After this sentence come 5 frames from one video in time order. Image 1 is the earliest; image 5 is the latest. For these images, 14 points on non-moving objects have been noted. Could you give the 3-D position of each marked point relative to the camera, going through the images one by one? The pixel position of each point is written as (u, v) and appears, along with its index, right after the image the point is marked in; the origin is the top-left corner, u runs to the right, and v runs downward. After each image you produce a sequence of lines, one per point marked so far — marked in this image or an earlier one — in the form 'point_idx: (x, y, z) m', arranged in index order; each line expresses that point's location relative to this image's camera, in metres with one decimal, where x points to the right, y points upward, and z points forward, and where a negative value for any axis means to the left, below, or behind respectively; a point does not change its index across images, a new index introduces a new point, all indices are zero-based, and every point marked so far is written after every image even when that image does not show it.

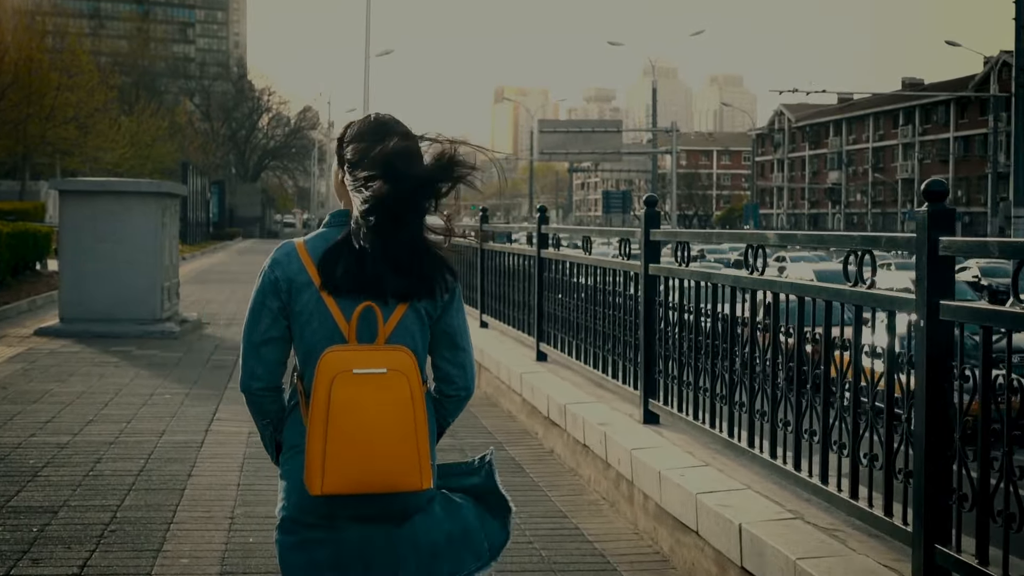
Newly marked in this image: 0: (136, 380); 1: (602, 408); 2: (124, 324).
0: (-3.4, -0.8, +11.1) m
1: (+0.5, -0.7, +7.0) m
2: (-4.7, -0.4, +14.6) m
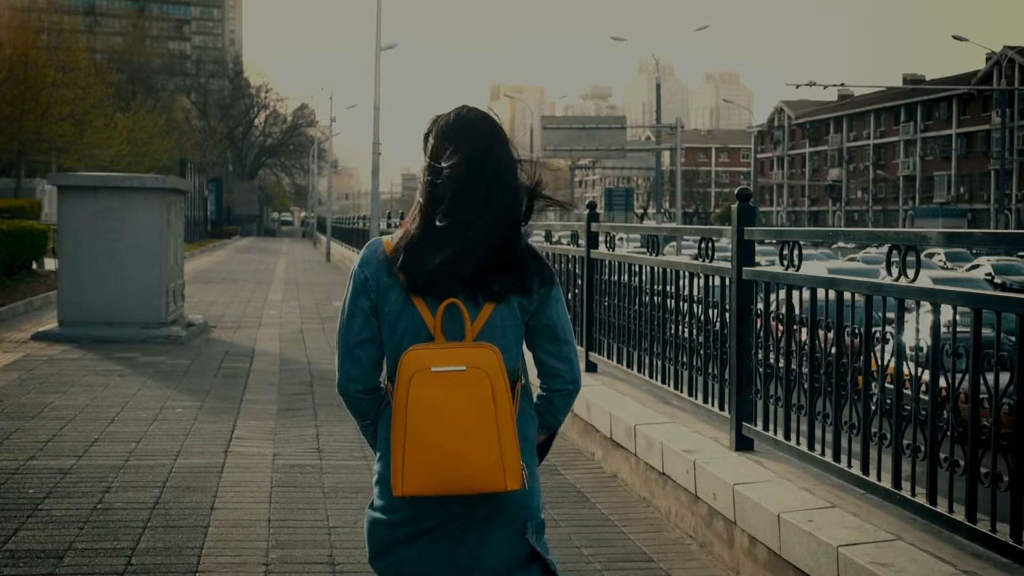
0: (-3.1, -0.9, +10.2) m
1: (+0.9, -0.7, +6.2) m
2: (-4.4, -0.5, +13.7) m
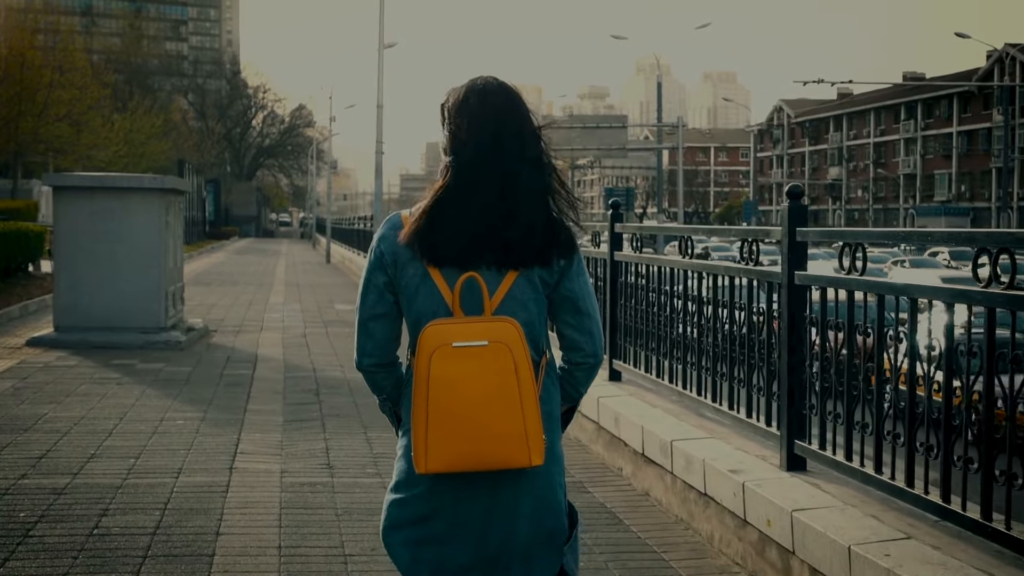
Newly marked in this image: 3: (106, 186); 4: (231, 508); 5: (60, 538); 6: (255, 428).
0: (-3.0, -0.9, +9.8) m
1: (+1.0, -0.8, +5.7) m
2: (-4.2, -0.5, +13.3) m
3: (-4.4, +1.1, +13.0) m
4: (-1.4, -1.1, +6.2) m
5: (-2.1, -1.1, +5.6) m
6: (-1.8, -1.0, +8.6) m
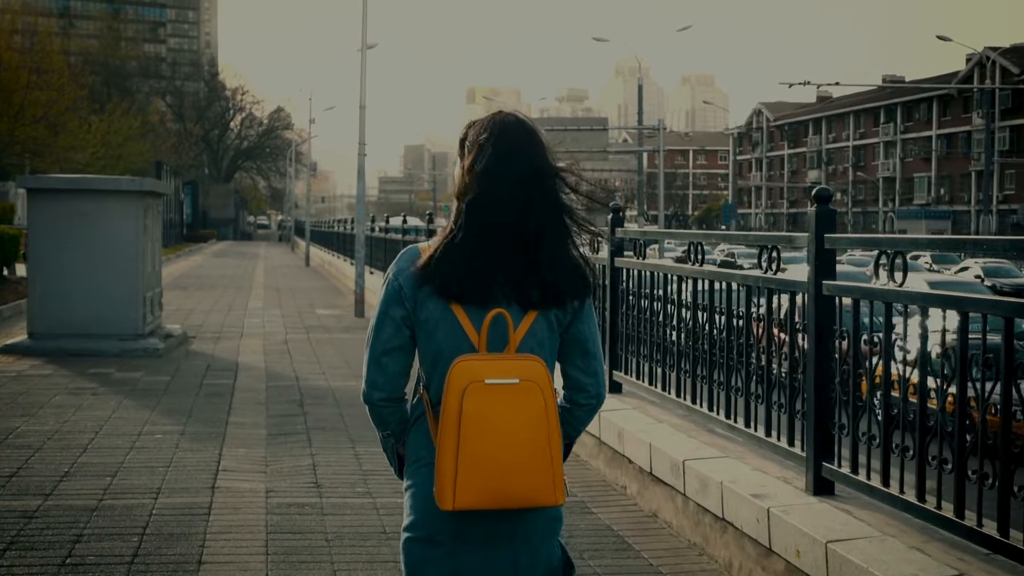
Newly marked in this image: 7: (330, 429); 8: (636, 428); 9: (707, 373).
0: (-3.0, -1.0, +9.4) m
1: (+1.0, -0.8, +5.4) m
2: (-4.3, -0.6, +12.8) m
3: (-4.5, +1.0, +12.6) m
4: (-1.4, -1.2, +5.8) m
5: (-2.0, -1.2, +5.2) m
6: (-1.9, -1.0, +8.2) m
7: (-1.3, -1.0, +8.9) m
8: (+0.7, -0.8, +6.7) m
9: (+1.0, -0.5, +6.5) m
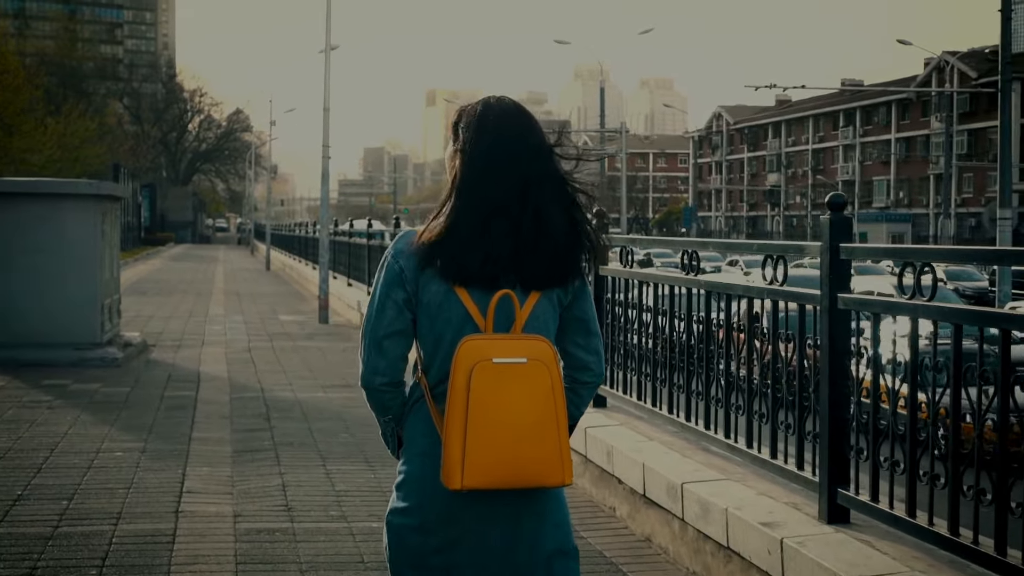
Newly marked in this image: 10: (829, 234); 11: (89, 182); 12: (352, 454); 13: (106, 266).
0: (-3.2, -1.0, +8.9) m
1: (+1.0, -0.9, +5.1) m
2: (-4.6, -0.6, +12.3) m
3: (-4.7, +0.9, +12.1) m
4: (-1.5, -1.2, +5.4) m
5: (-2.1, -1.2, +4.7) m
6: (-2.0, -1.1, +7.8) m
7: (-1.5, -1.1, +8.5) m
8: (+0.6, -0.8, +6.3) m
9: (+1.0, -0.5, +6.2) m
10: (+1.2, +0.2, +4.6) m
11: (-4.2, +1.0, +12.1) m
12: (-1.1, -1.1, +8.0) m
13: (-4.3, +0.2, +12.8) m
